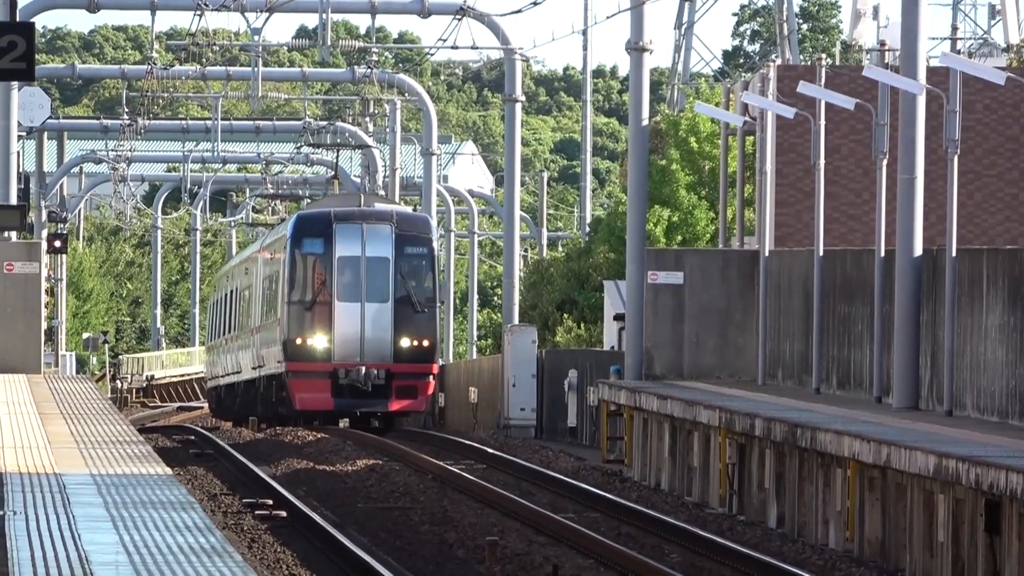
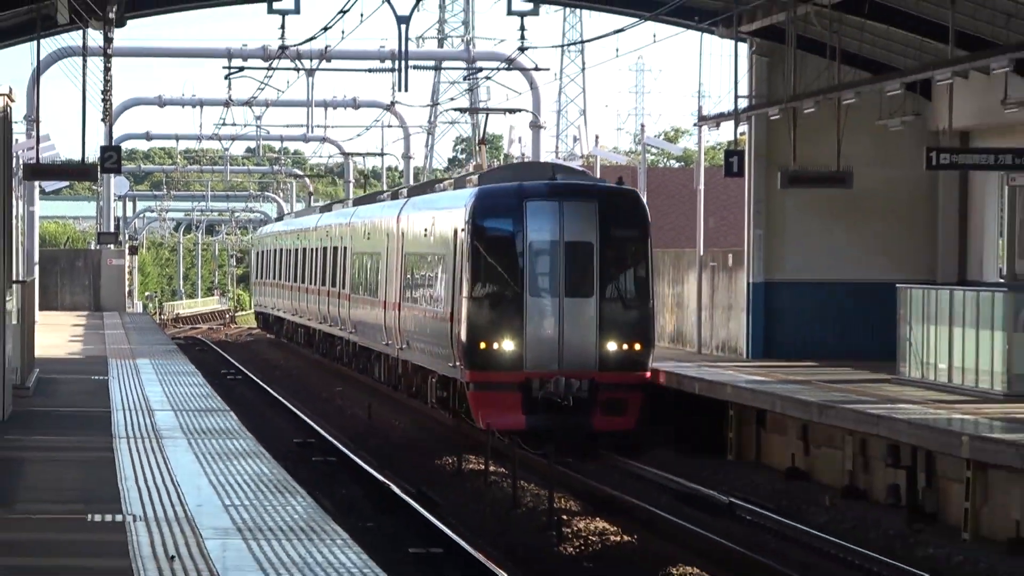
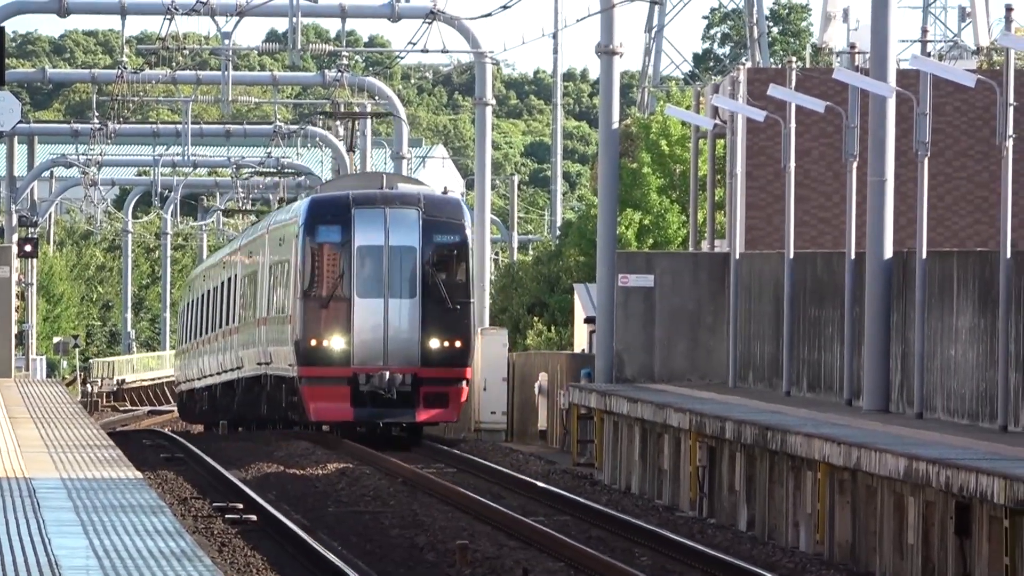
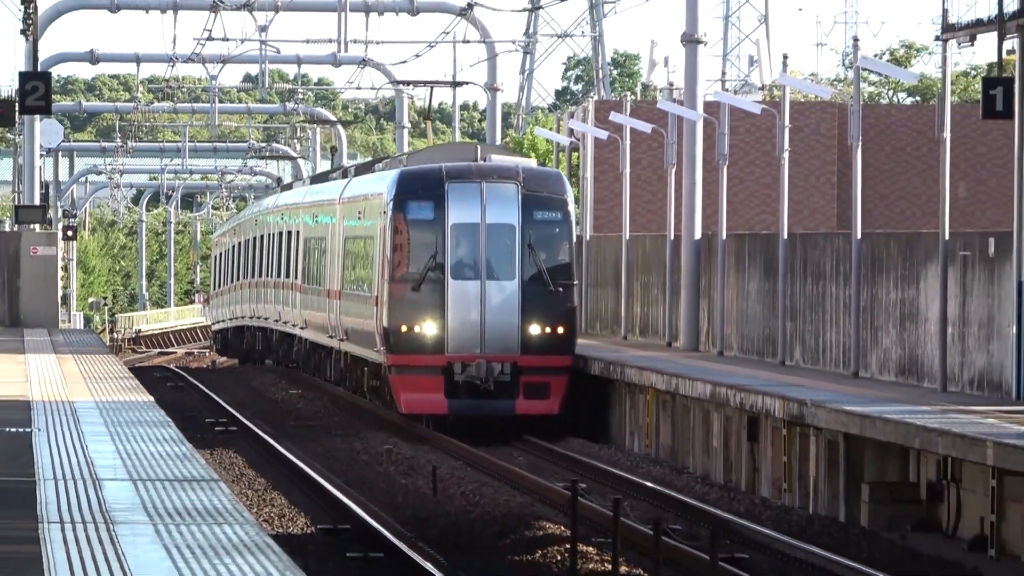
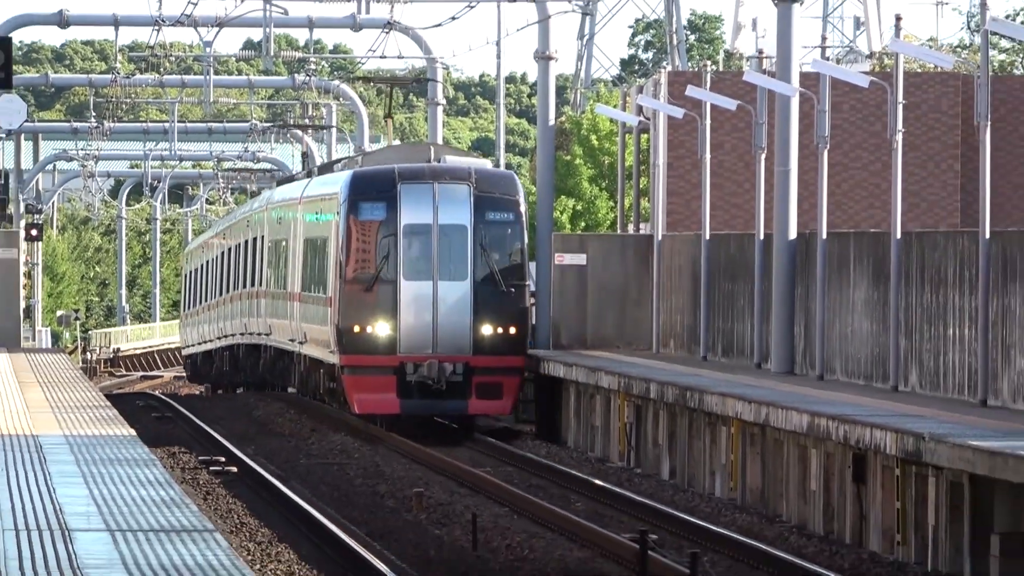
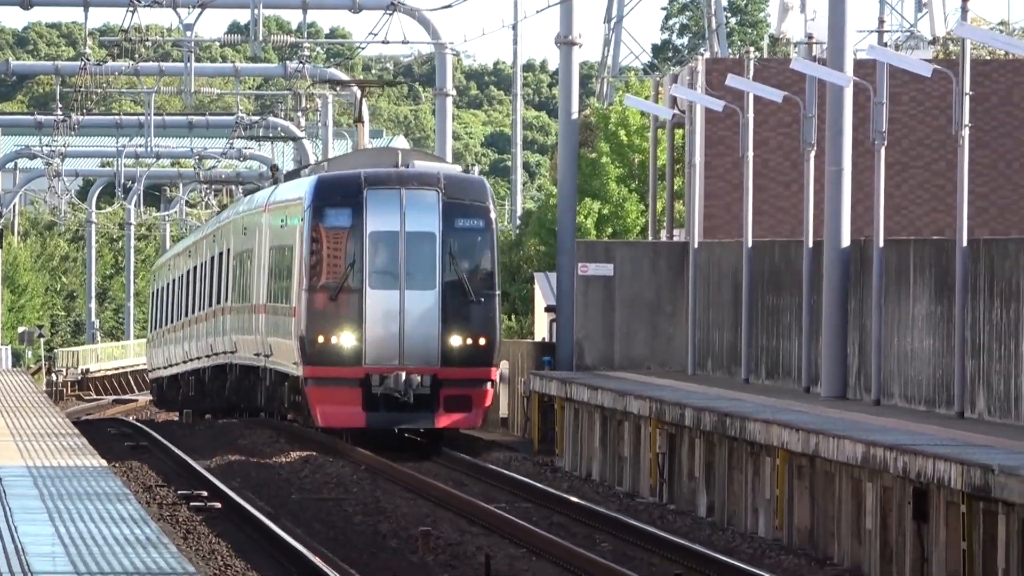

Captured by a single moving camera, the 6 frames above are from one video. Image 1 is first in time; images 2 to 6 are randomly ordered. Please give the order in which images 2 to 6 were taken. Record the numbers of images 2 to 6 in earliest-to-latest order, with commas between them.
3, 6, 5, 4, 2
